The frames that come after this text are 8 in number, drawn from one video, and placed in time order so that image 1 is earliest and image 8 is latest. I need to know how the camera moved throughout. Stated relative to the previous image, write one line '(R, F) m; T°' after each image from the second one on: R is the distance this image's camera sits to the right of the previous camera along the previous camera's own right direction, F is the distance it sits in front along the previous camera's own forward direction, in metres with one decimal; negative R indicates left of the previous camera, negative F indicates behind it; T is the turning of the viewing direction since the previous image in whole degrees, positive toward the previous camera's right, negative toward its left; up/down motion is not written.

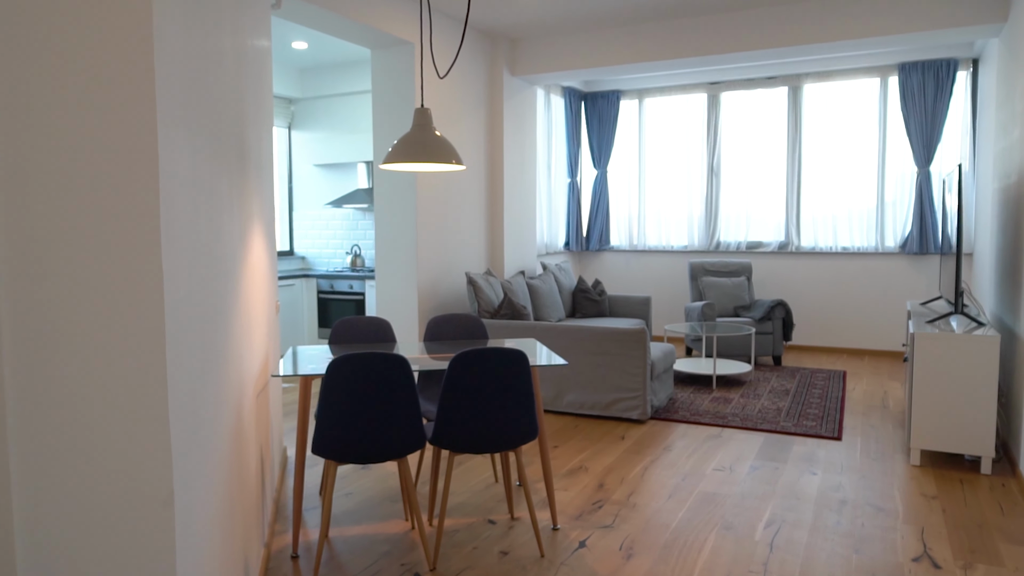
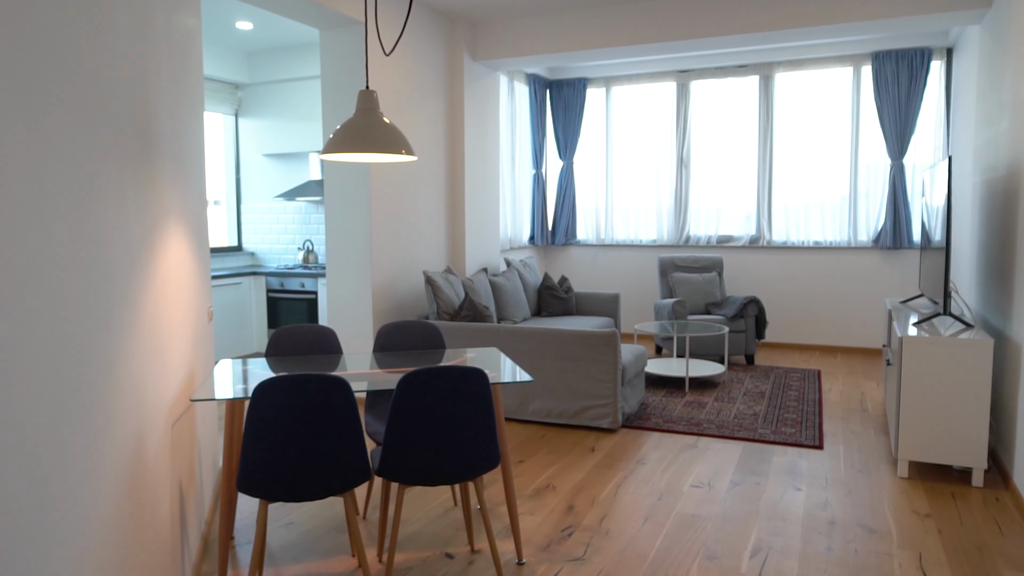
(0.0, +0.3) m; +3°
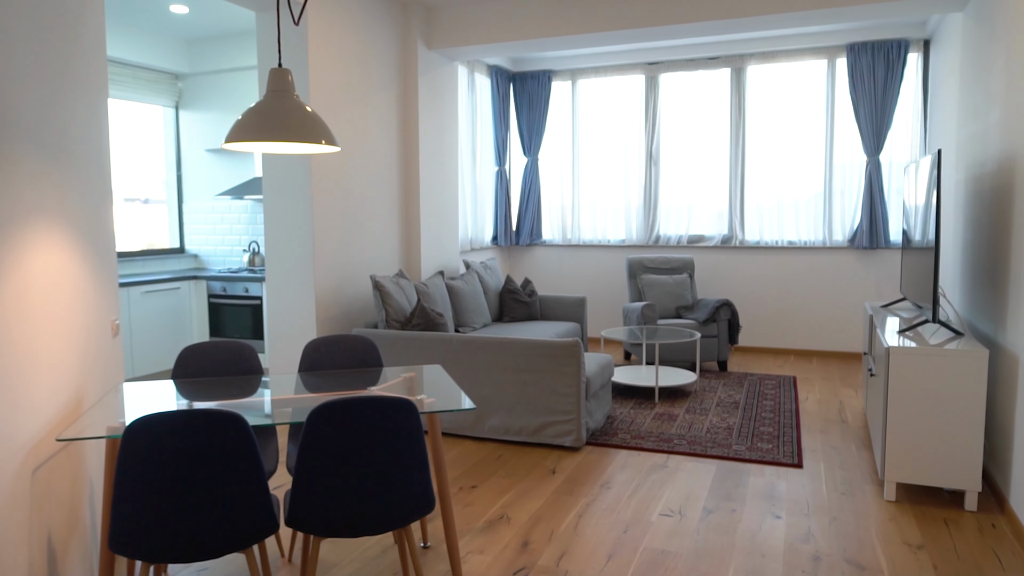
(+0.1, +0.4) m; +2°
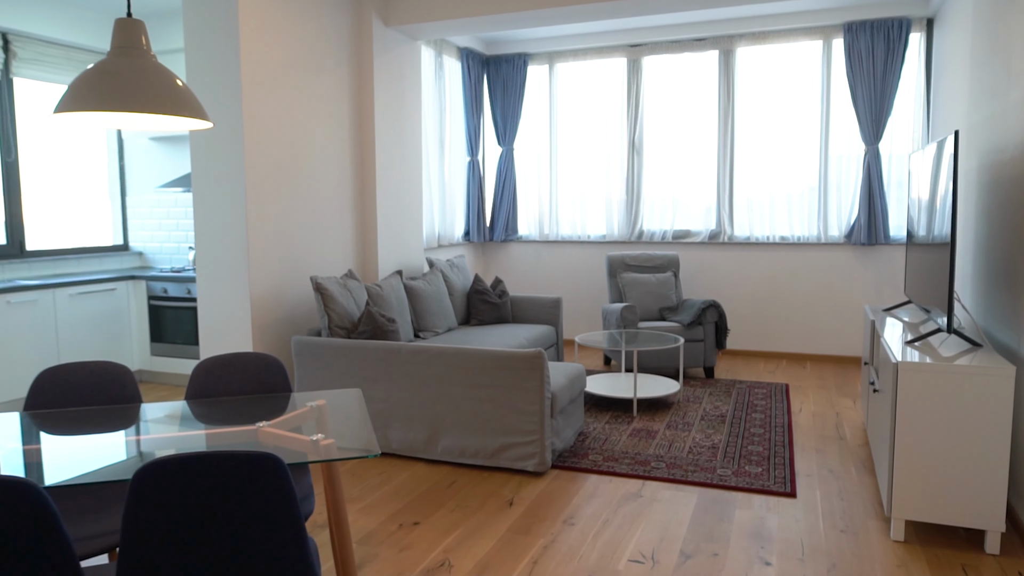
(+0.2, +0.5) m; 0°
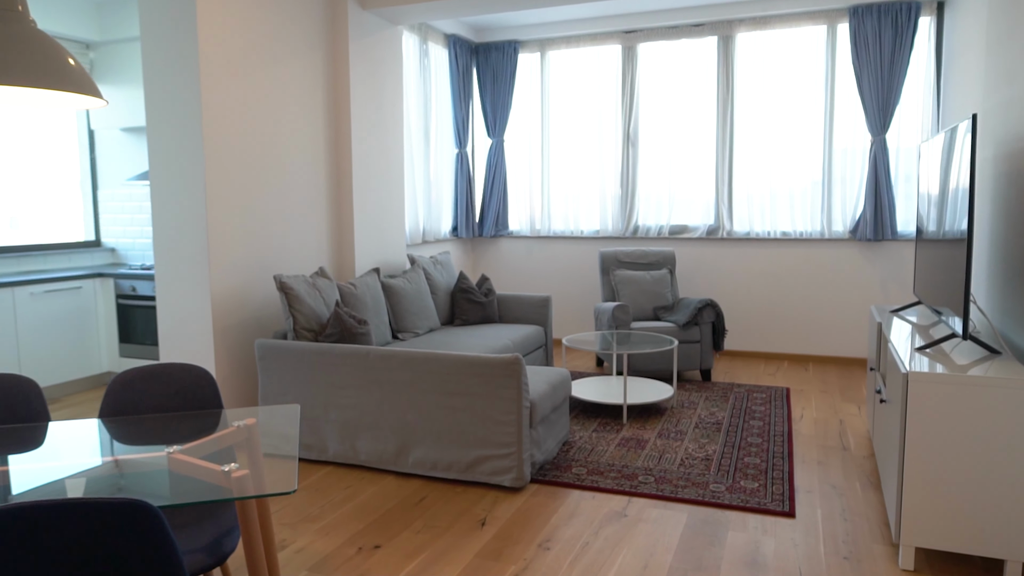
(+0.1, +0.3) m; 0°
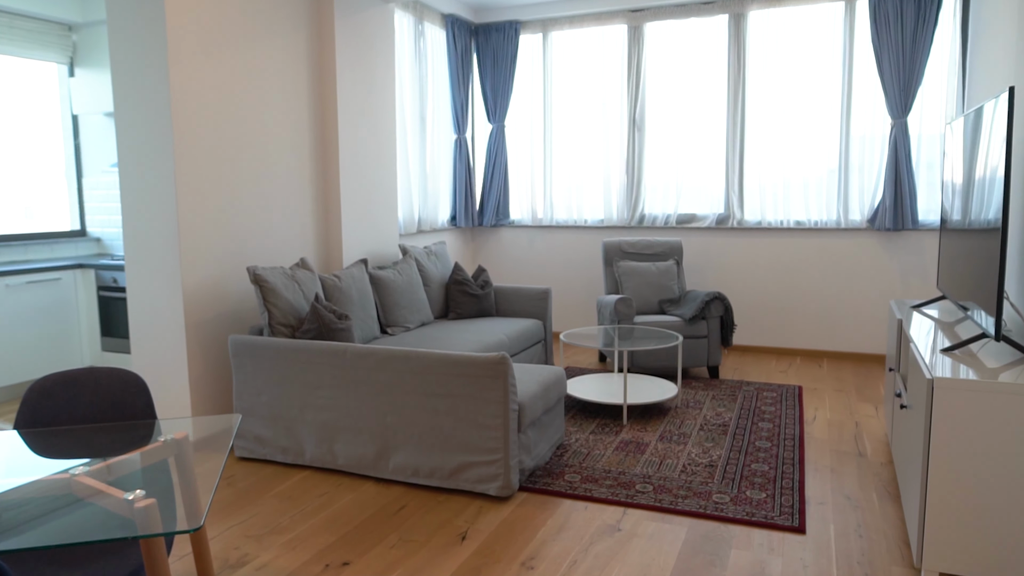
(+0.1, +0.2) m; -1°
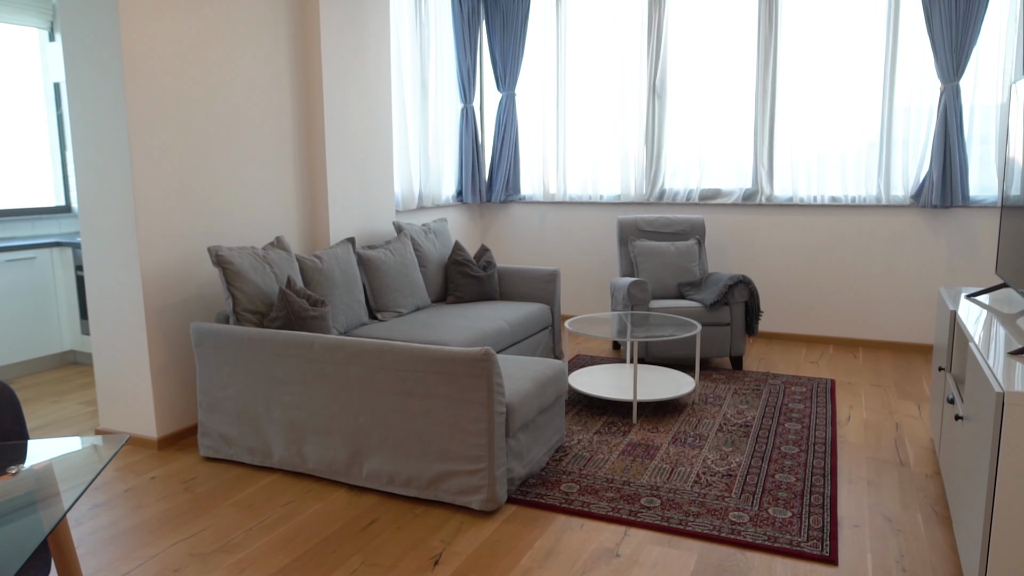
(+0.1, +0.4) m; -2°
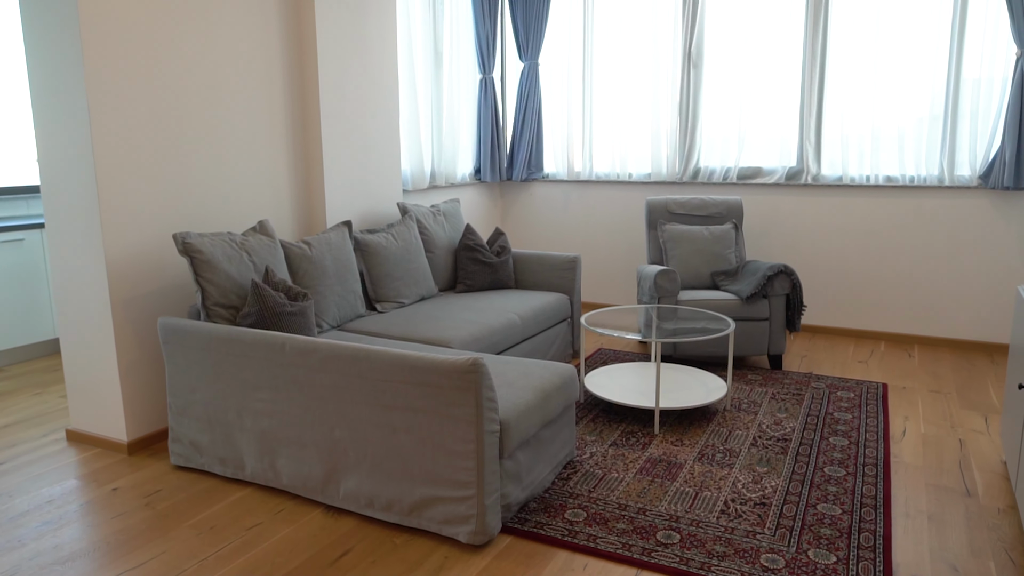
(+0.1, +0.4) m; -3°
